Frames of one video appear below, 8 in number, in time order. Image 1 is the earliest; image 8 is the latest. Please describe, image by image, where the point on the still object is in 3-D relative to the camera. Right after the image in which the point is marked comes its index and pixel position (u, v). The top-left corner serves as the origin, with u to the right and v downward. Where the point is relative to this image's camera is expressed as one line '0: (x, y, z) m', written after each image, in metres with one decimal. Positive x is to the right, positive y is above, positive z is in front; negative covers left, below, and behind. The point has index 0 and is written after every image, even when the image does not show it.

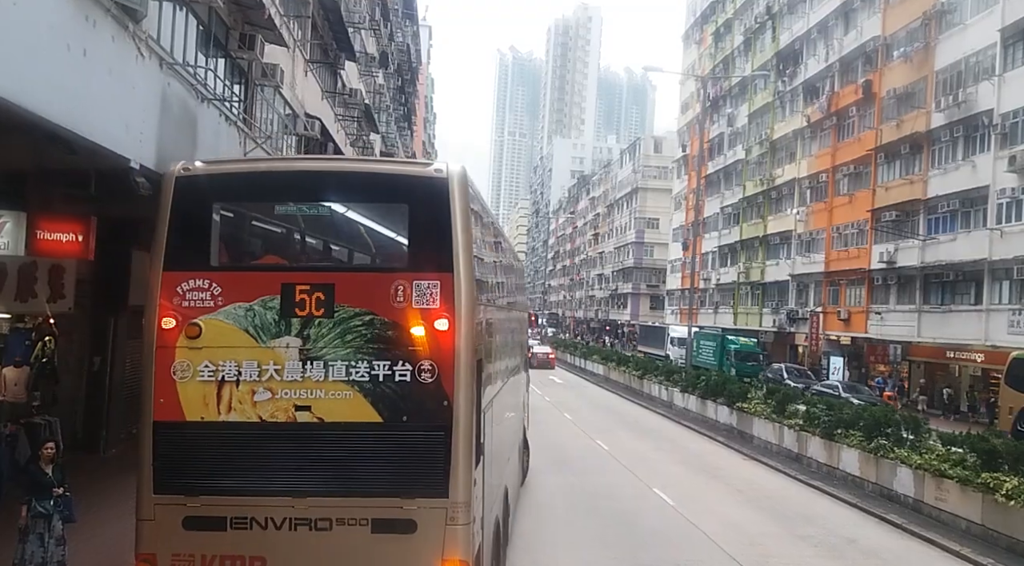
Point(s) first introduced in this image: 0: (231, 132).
0: (-4.3, +2.3, +10.8) m
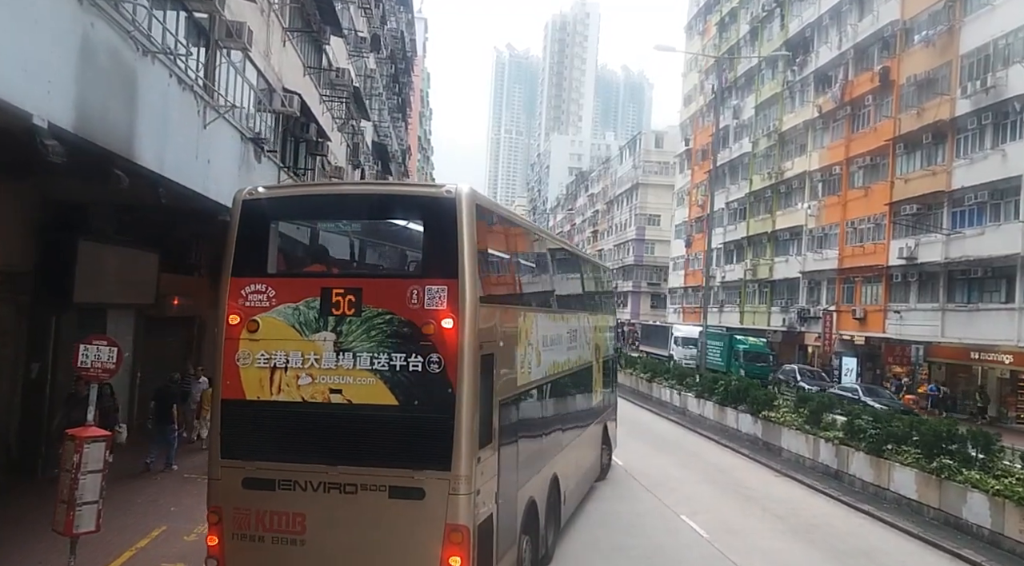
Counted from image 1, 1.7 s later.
0: (-4.2, +2.4, +9.1) m
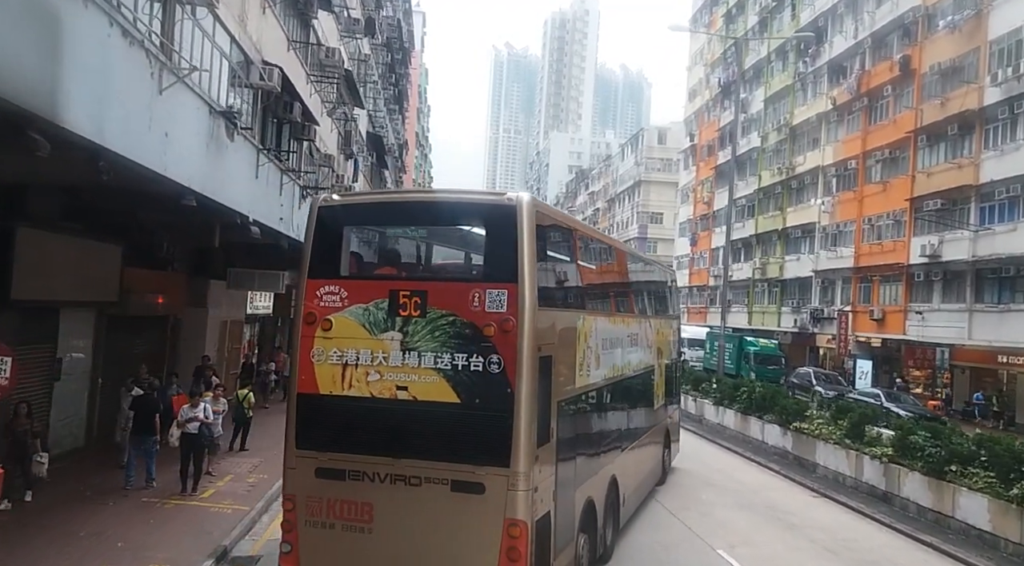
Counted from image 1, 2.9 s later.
0: (-4.1, +2.5, +7.6) m
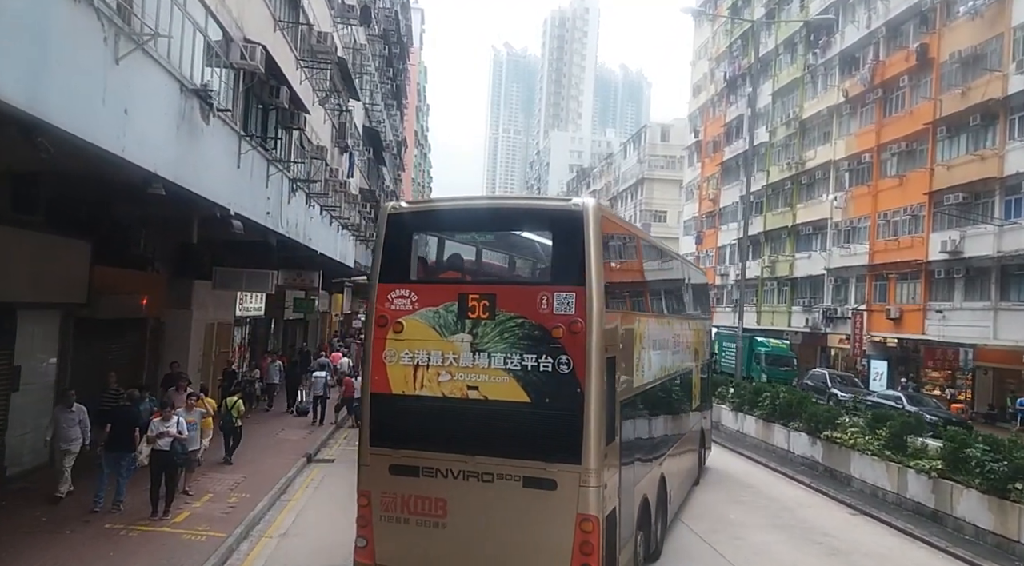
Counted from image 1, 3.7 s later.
0: (-4.0, +2.5, +6.5) m
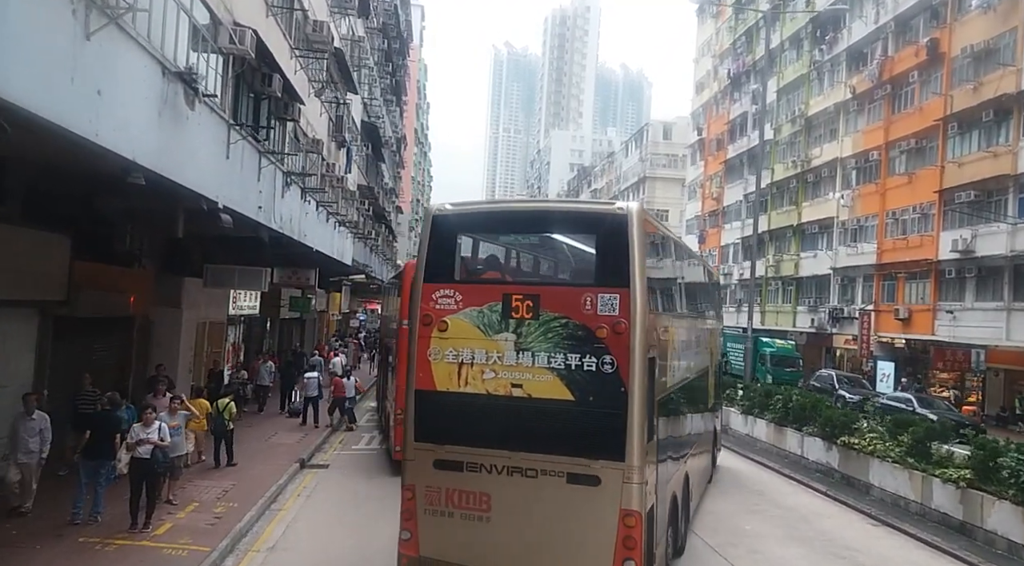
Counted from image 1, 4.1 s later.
0: (-4.0, +2.5, +6.0) m
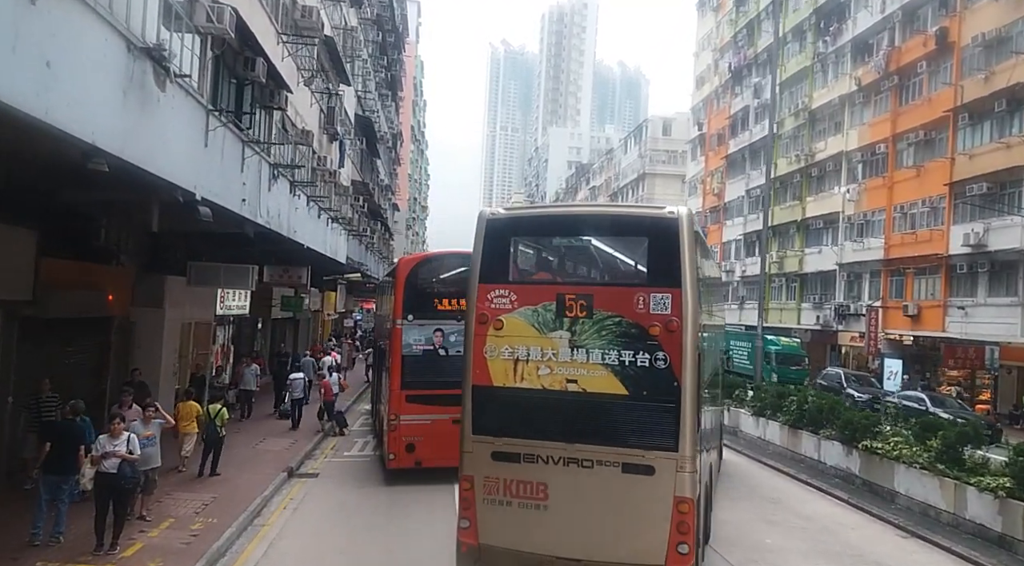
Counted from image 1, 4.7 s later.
0: (-3.9, +2.6, +5.2) m
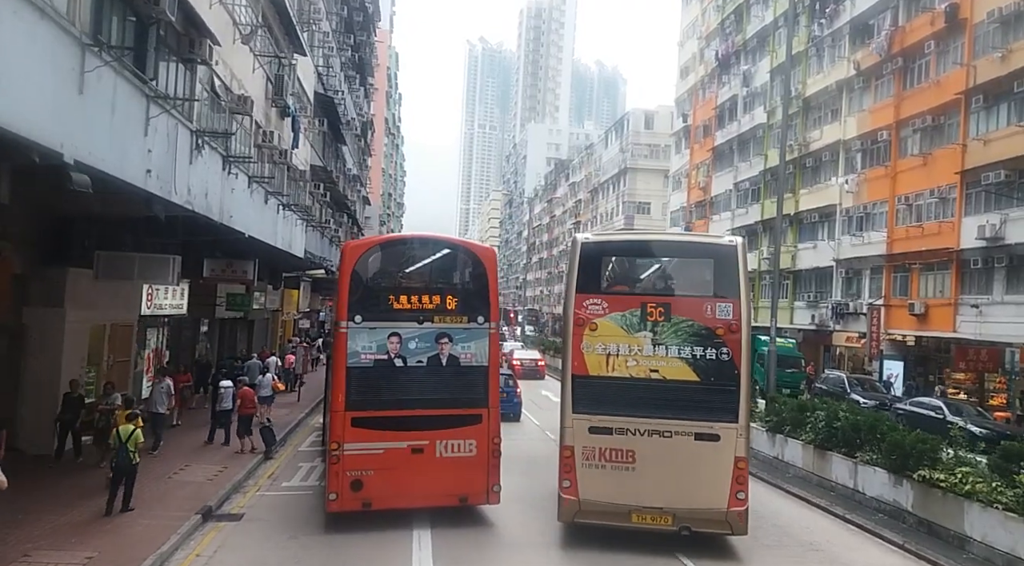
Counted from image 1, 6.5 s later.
0: (-4.1, +2.7, +2.7) m
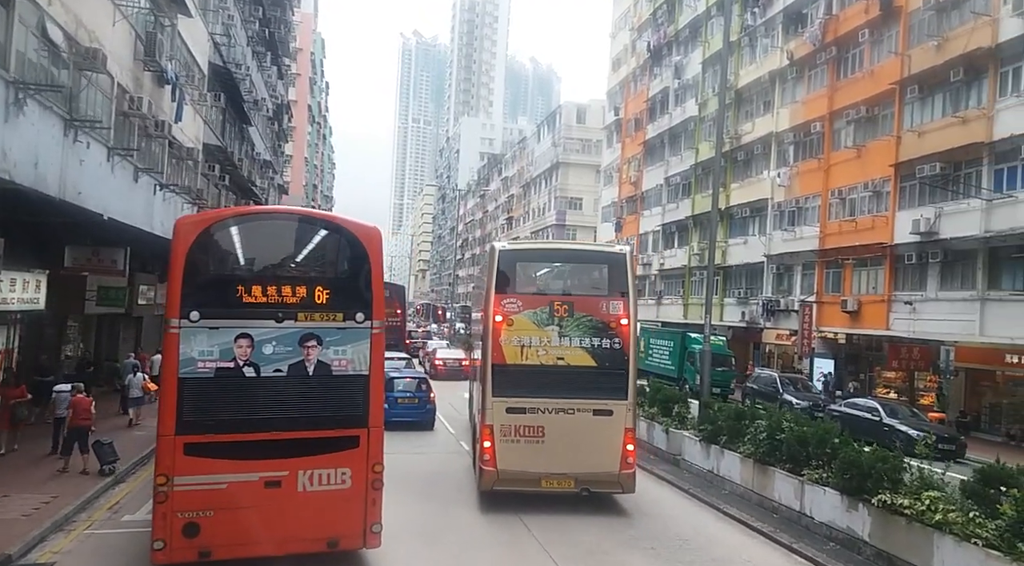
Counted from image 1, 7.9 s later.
0: (-4.7, +2.8, +0.4) m
